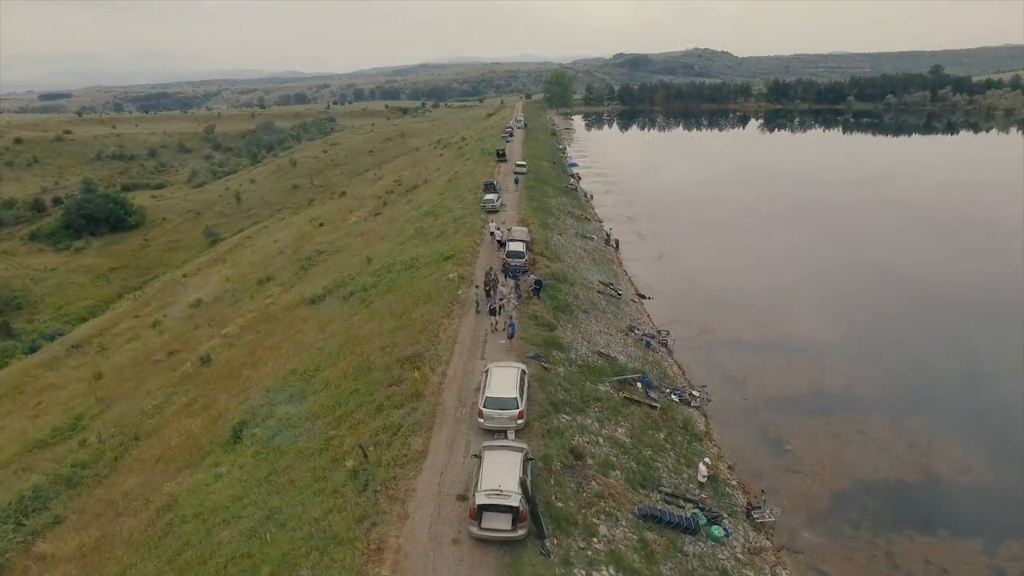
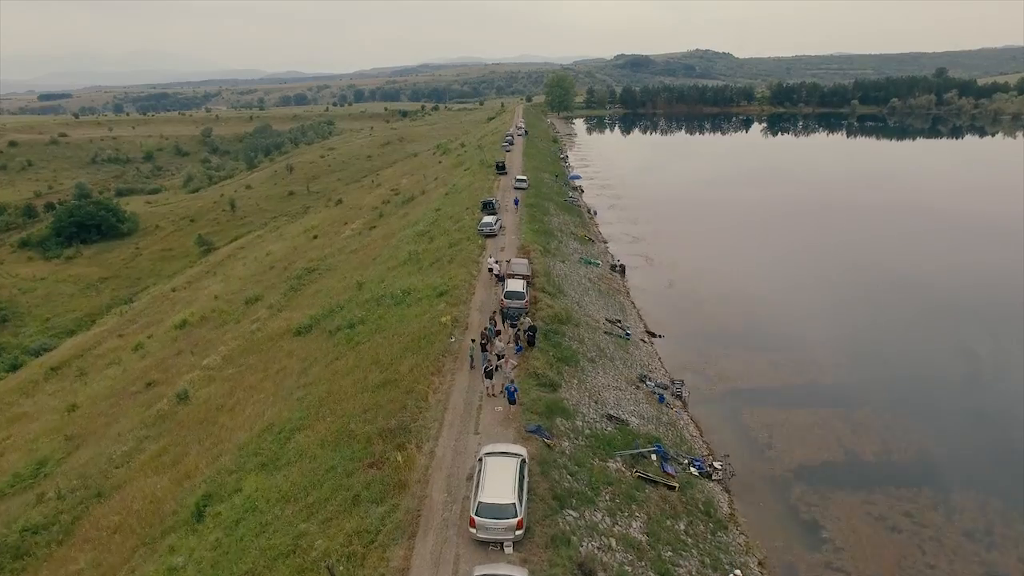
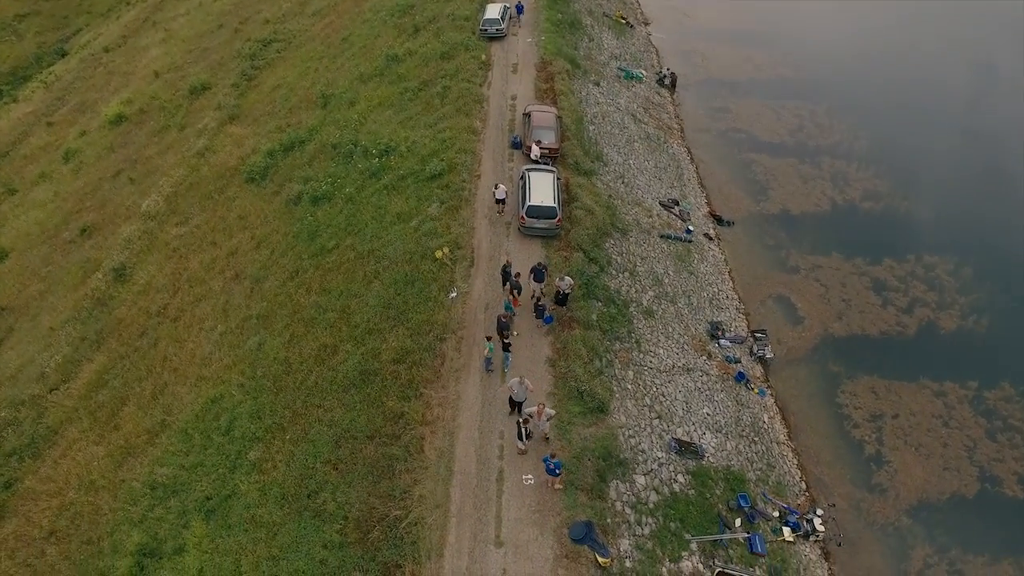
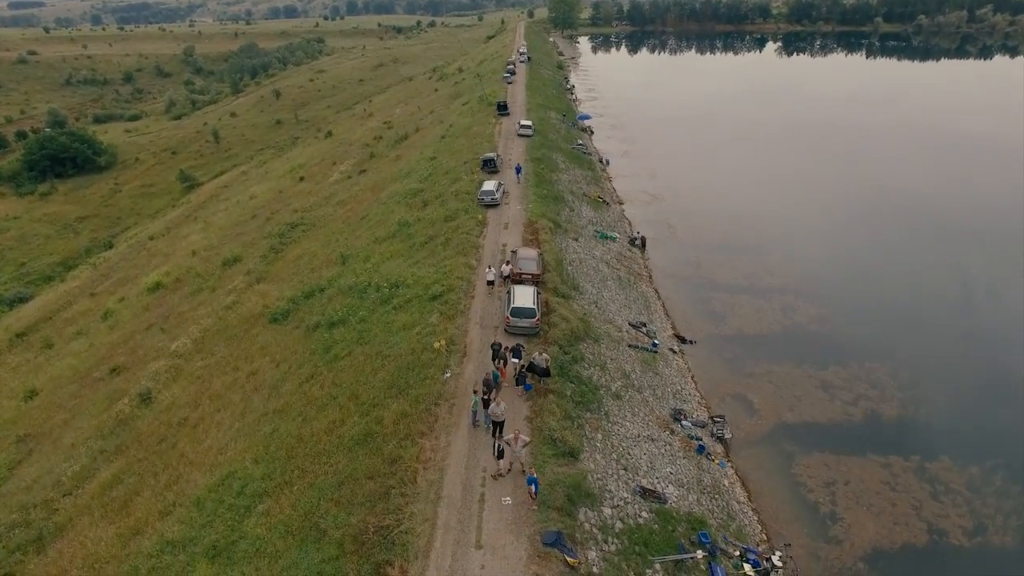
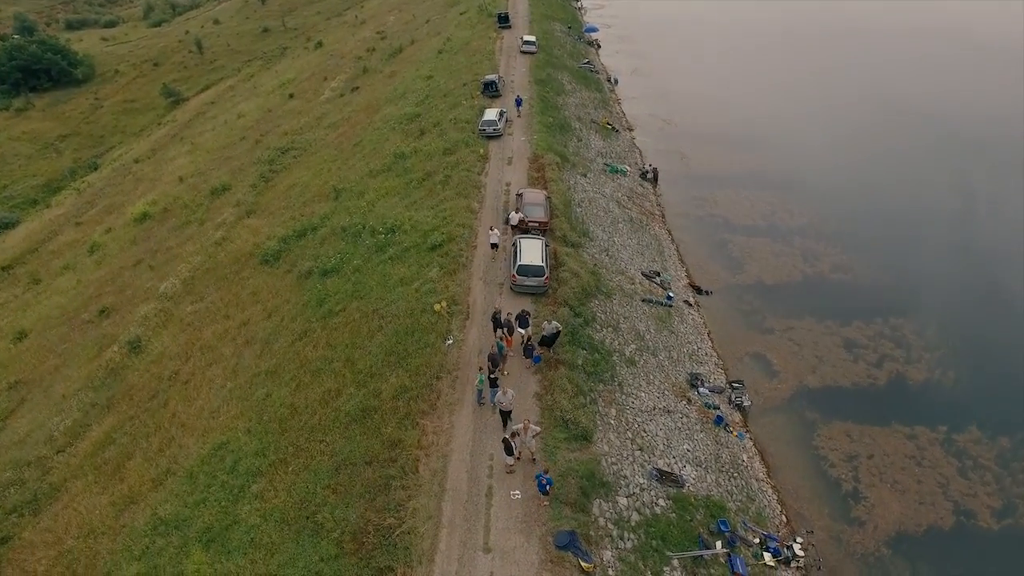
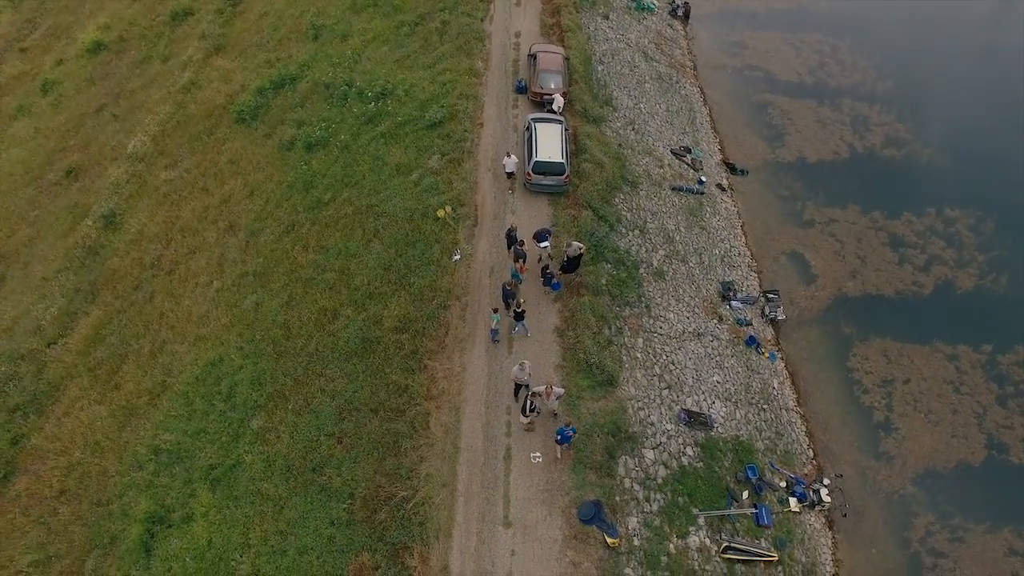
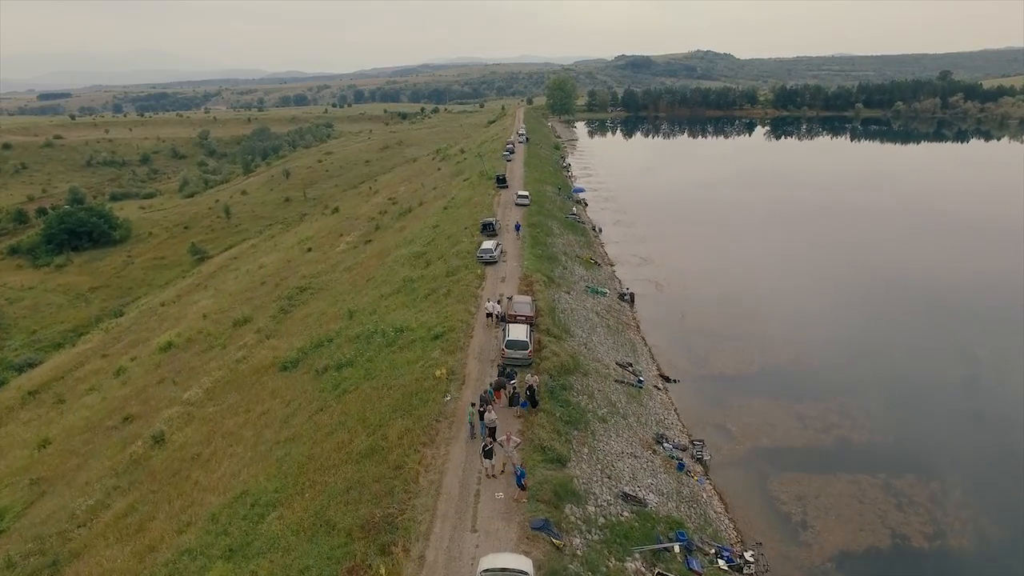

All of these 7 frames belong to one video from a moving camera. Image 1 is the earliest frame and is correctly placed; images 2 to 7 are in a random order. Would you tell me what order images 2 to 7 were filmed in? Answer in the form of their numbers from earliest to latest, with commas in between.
2, 7, 4, 5, 3, 6
